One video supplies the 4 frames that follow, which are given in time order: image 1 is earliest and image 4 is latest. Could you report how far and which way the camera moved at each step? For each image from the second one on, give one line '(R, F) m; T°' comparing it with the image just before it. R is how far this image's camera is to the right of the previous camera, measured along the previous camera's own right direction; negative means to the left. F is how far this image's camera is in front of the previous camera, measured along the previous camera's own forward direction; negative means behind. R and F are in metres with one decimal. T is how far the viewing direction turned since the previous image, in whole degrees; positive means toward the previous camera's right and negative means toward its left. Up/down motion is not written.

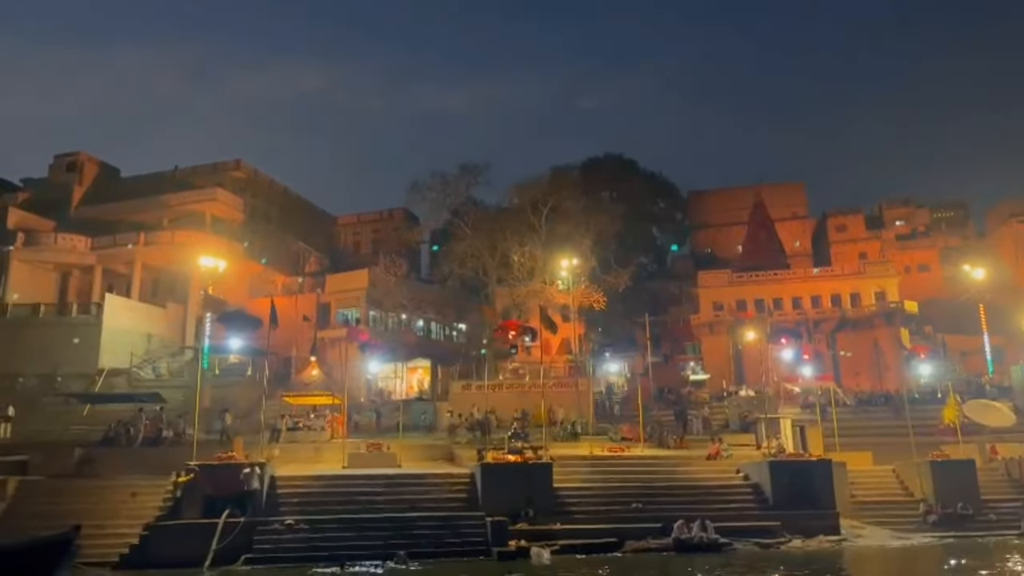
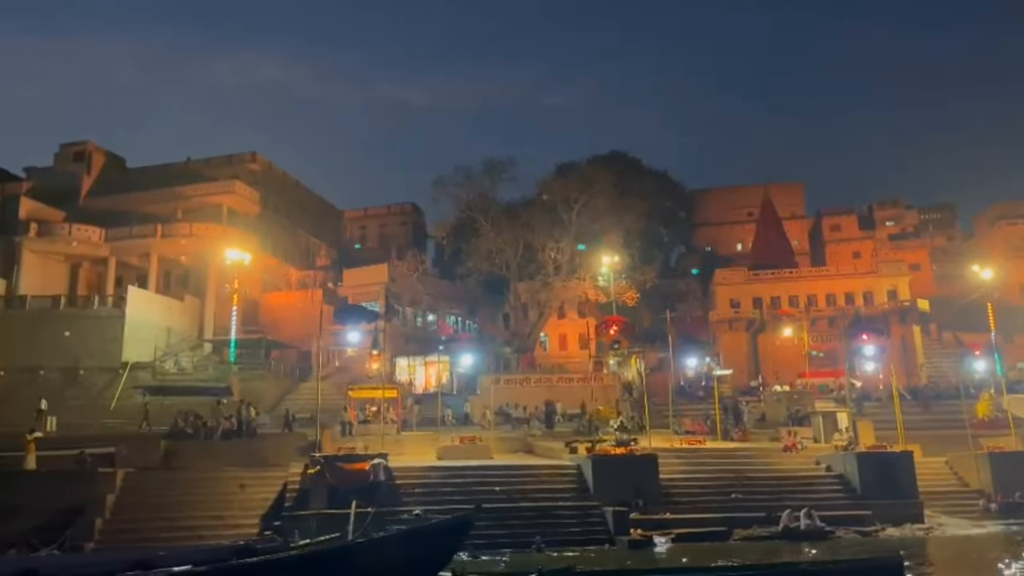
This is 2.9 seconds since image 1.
(-2.8, -0.3) m; +3°
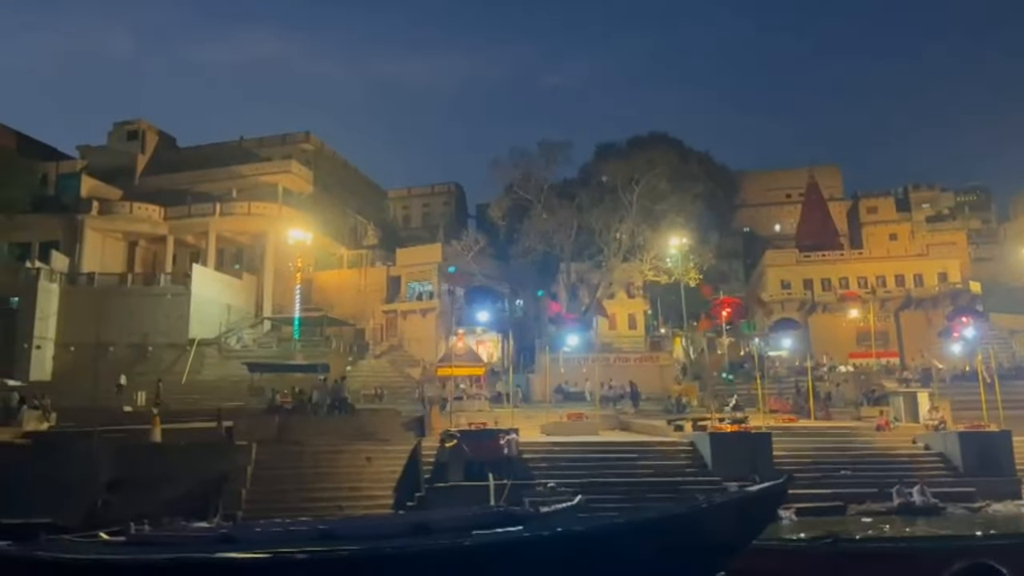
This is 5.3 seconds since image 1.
(-2.2, -0.5) m; 0°
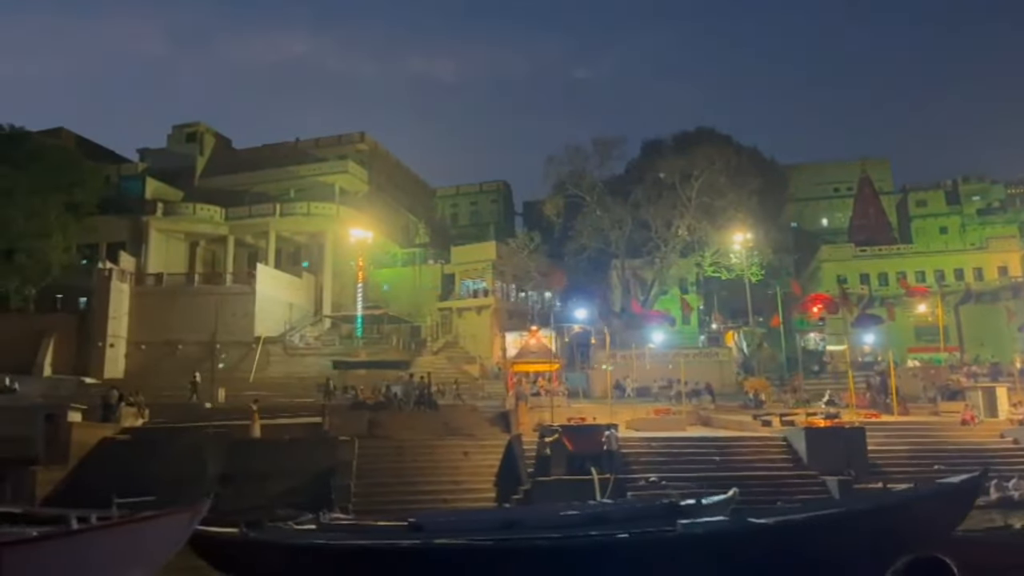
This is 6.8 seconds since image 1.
(-1.3, -0.4) m; -2°
